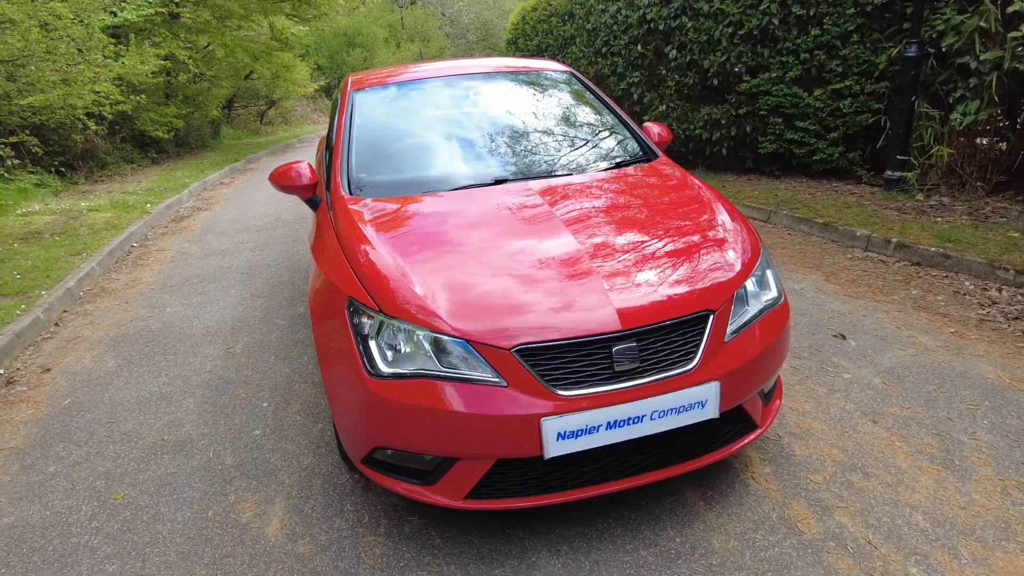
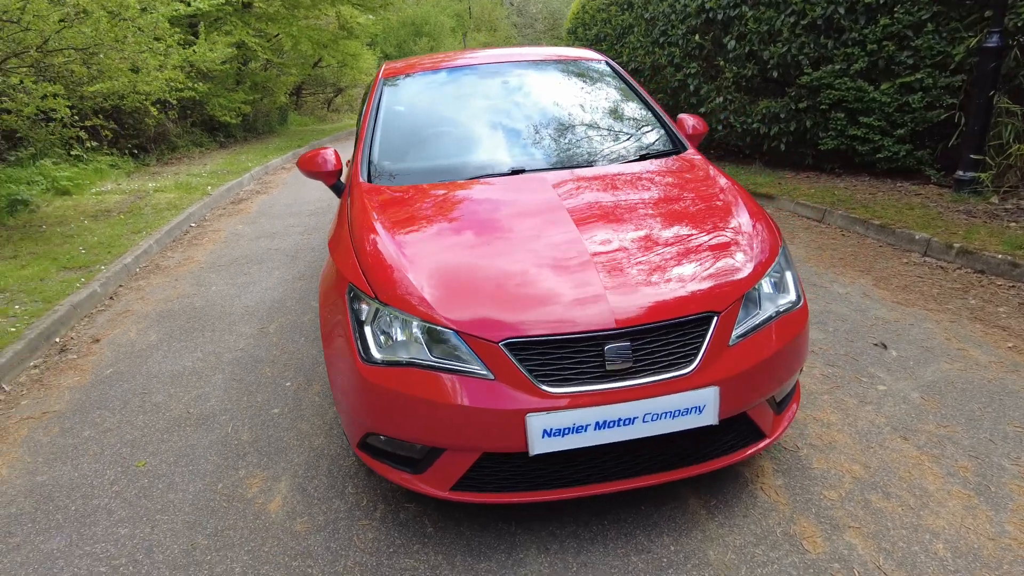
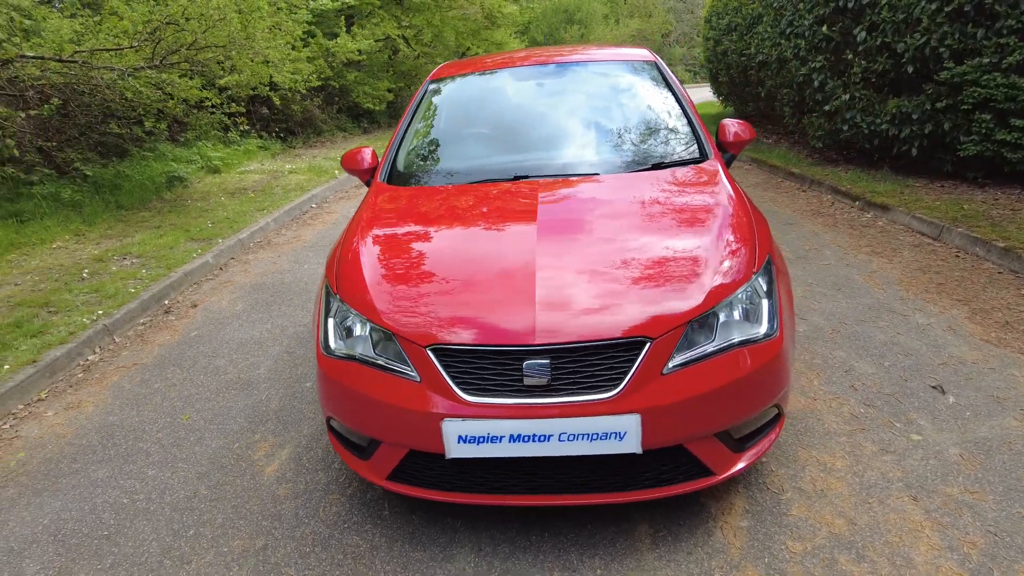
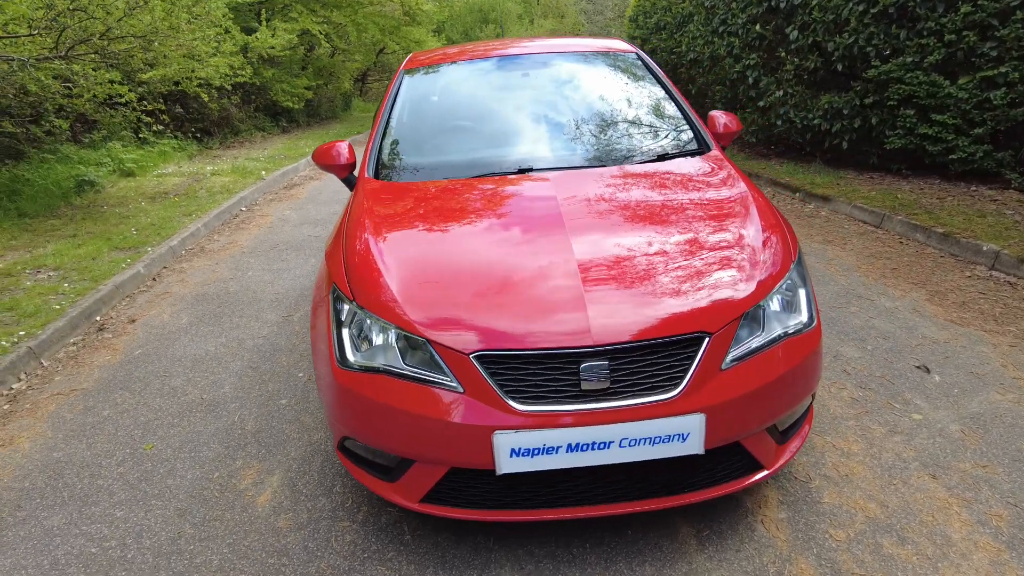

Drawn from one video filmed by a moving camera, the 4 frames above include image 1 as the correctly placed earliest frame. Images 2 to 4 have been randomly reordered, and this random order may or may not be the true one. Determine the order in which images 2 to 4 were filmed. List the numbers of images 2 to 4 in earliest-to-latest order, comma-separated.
2, 4, 3
